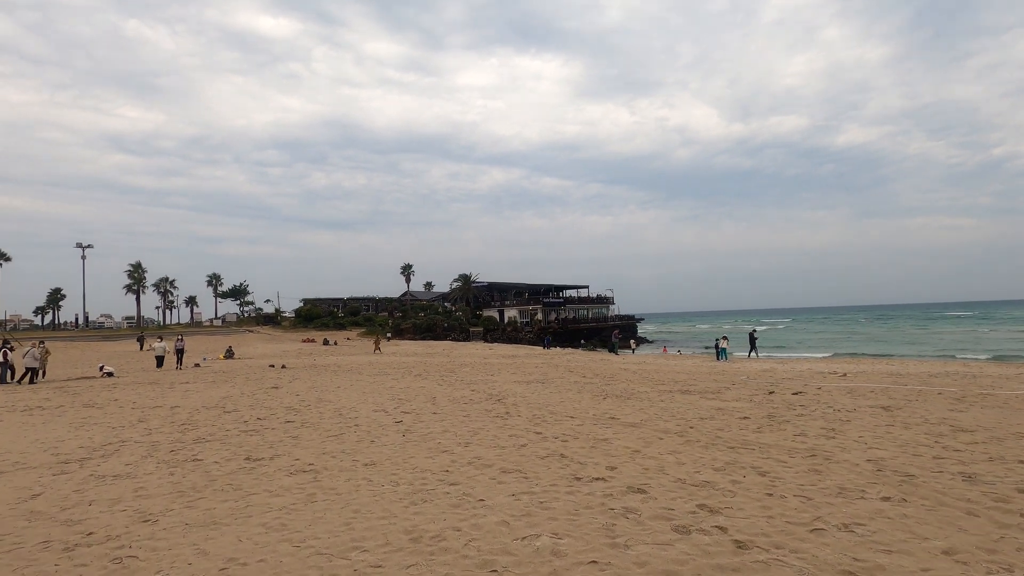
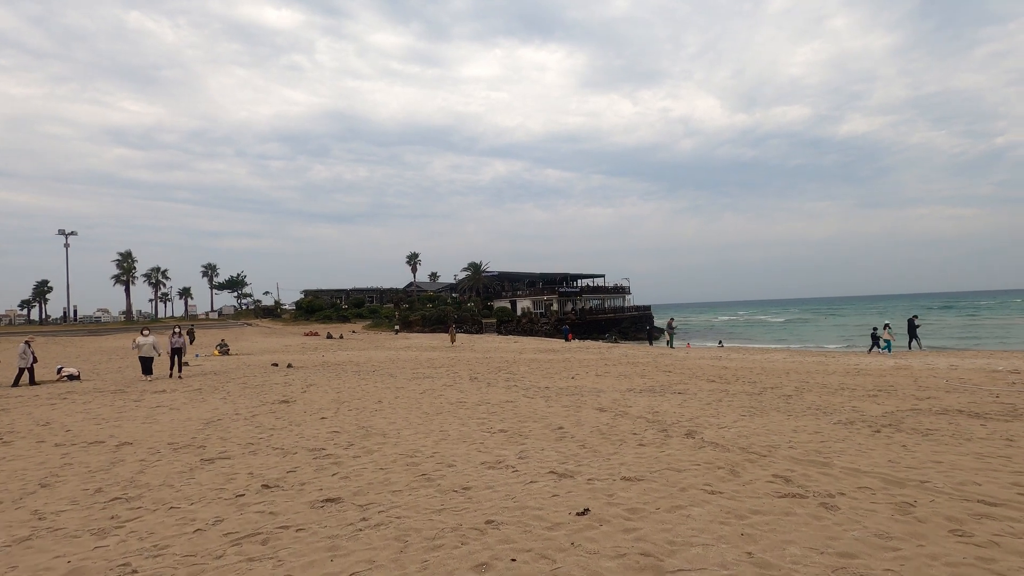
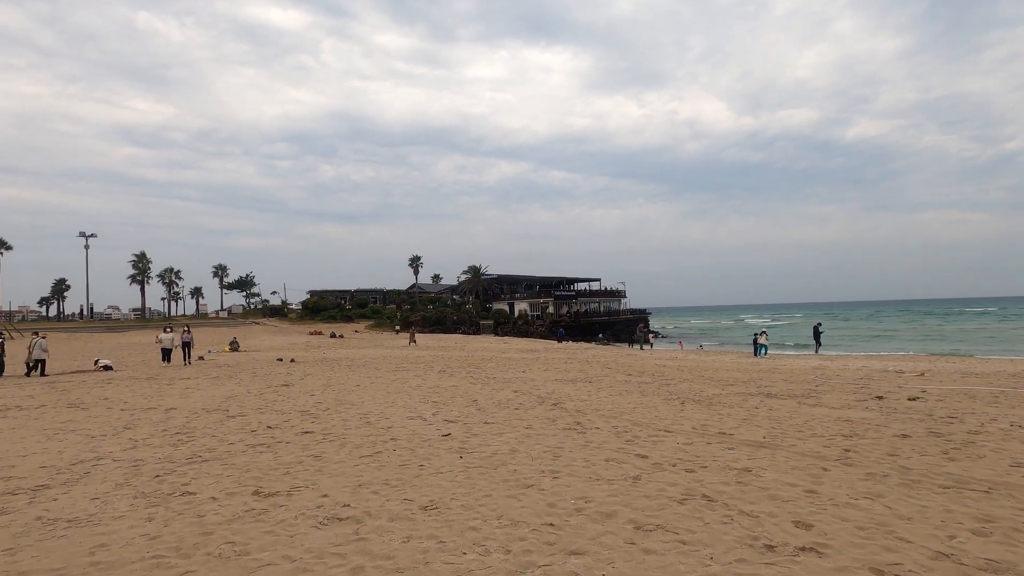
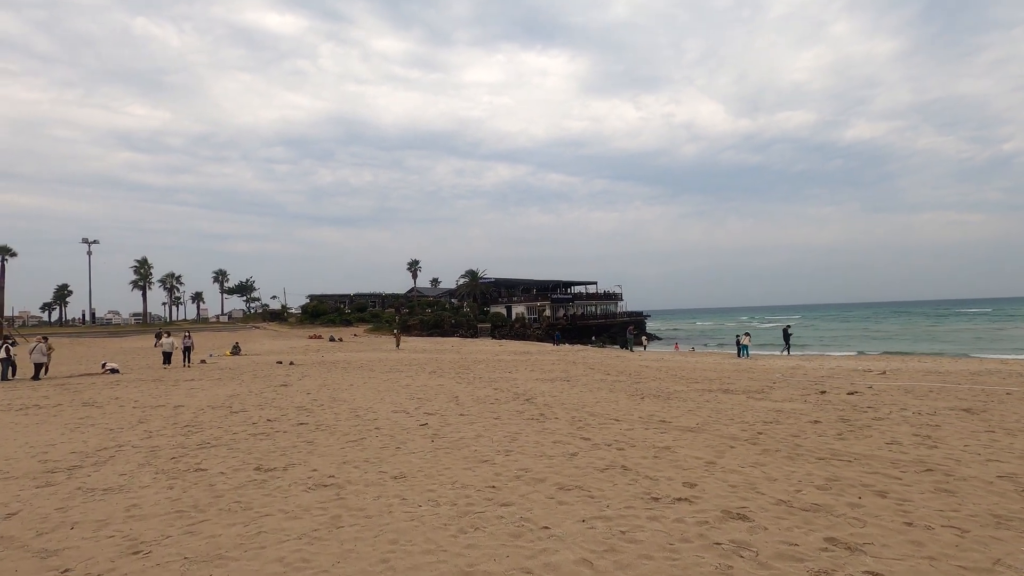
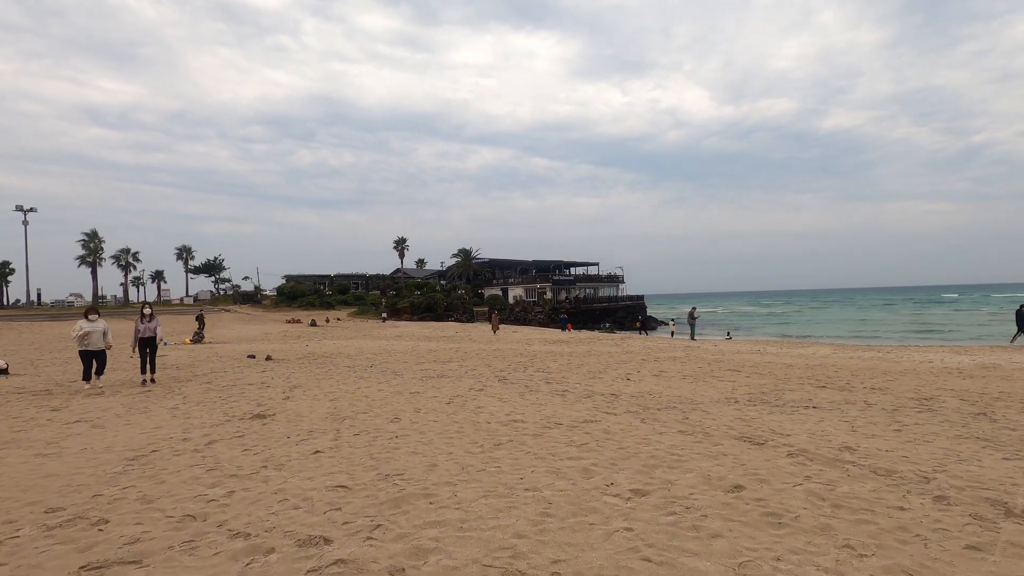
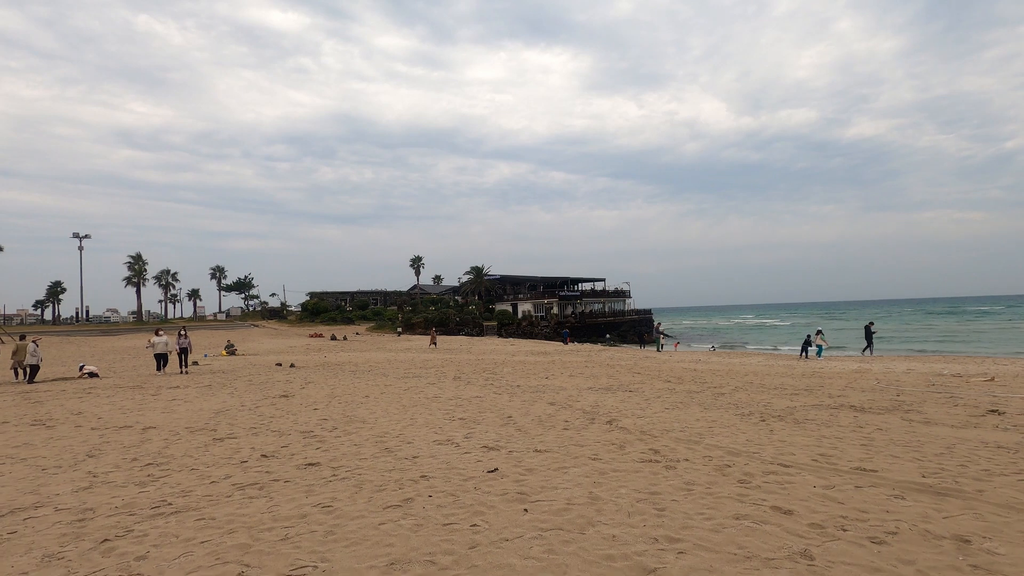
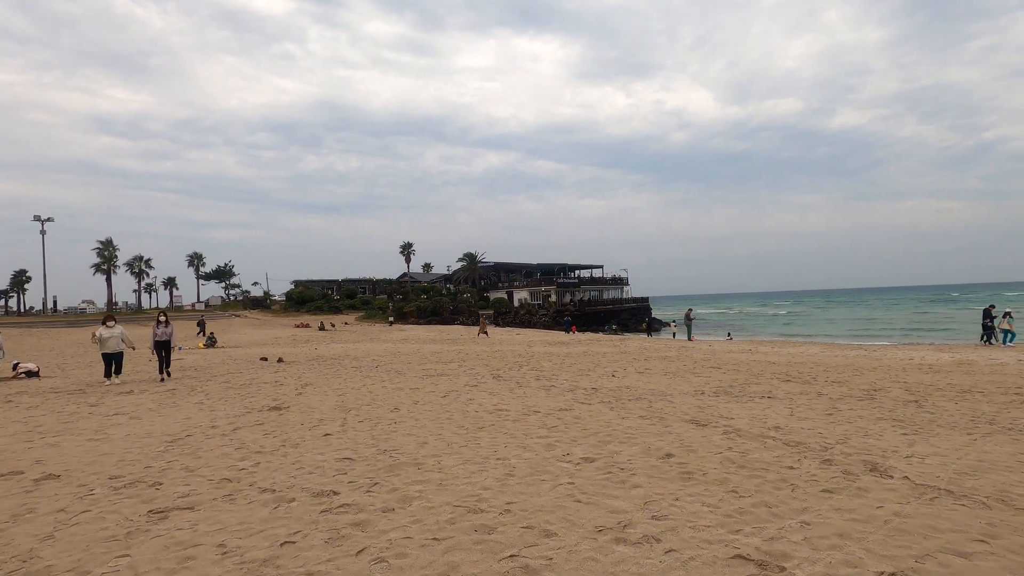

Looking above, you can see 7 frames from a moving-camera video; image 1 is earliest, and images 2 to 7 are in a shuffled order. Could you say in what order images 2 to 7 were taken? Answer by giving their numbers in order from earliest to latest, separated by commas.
4, 3, 6, 2, 7, 5
